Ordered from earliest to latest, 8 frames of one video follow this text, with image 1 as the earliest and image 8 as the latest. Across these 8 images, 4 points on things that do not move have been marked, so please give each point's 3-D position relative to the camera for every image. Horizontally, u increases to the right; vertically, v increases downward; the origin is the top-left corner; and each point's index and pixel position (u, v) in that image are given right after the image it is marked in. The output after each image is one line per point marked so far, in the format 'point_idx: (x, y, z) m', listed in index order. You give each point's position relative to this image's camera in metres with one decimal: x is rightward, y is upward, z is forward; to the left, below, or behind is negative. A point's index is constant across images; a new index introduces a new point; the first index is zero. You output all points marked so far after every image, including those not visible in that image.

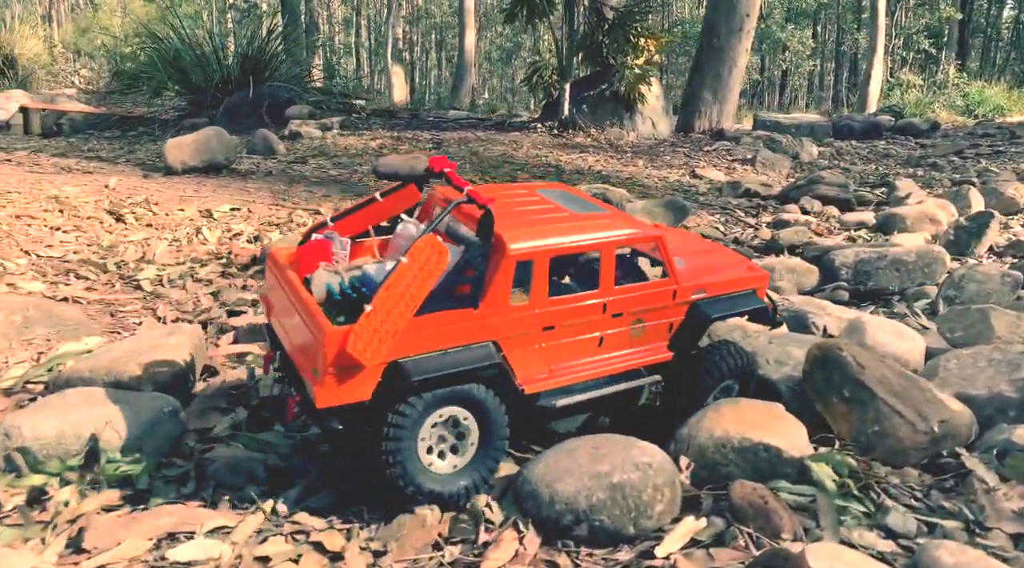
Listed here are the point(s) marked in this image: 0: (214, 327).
0: (-2.3, -0.3, +6.0) m
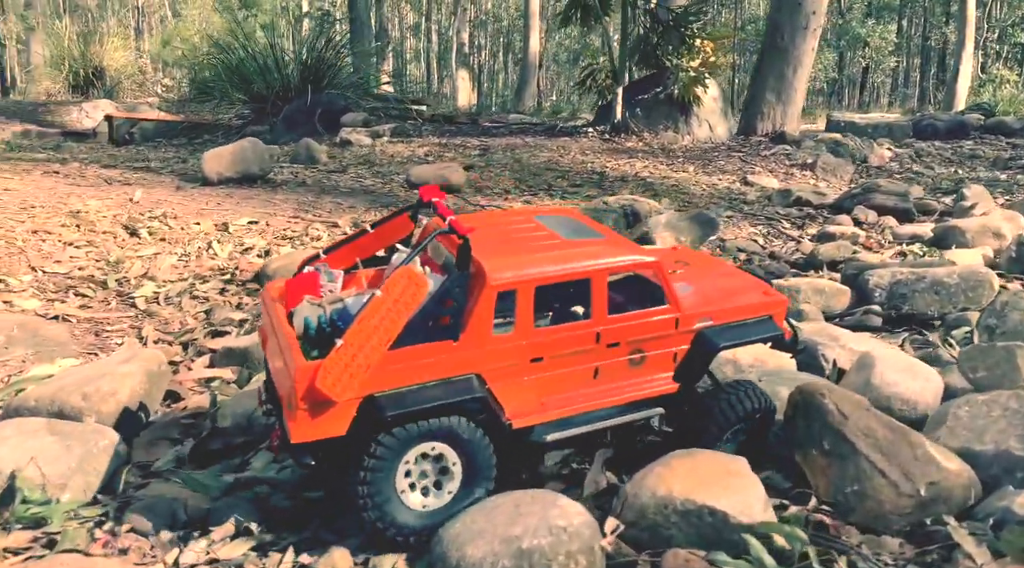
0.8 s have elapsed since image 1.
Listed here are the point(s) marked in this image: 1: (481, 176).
0: (-2.5, -0.5, +6.0) m
1: (-0.6, +2.0, +14.7) m
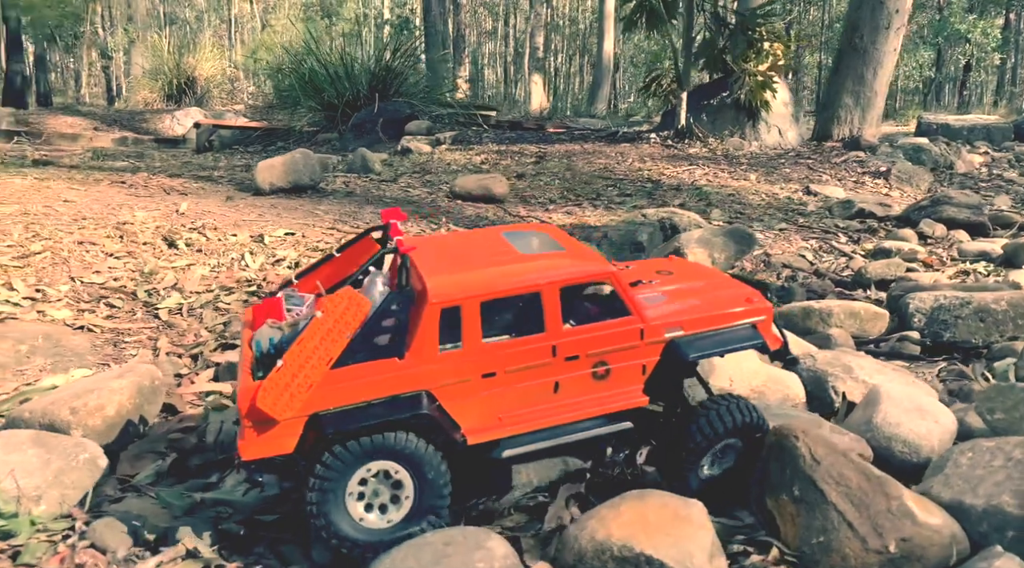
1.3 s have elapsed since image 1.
0: (-2.5, -0.6, +6.2) m
1: (+0.4, +1.8, +14.7) m
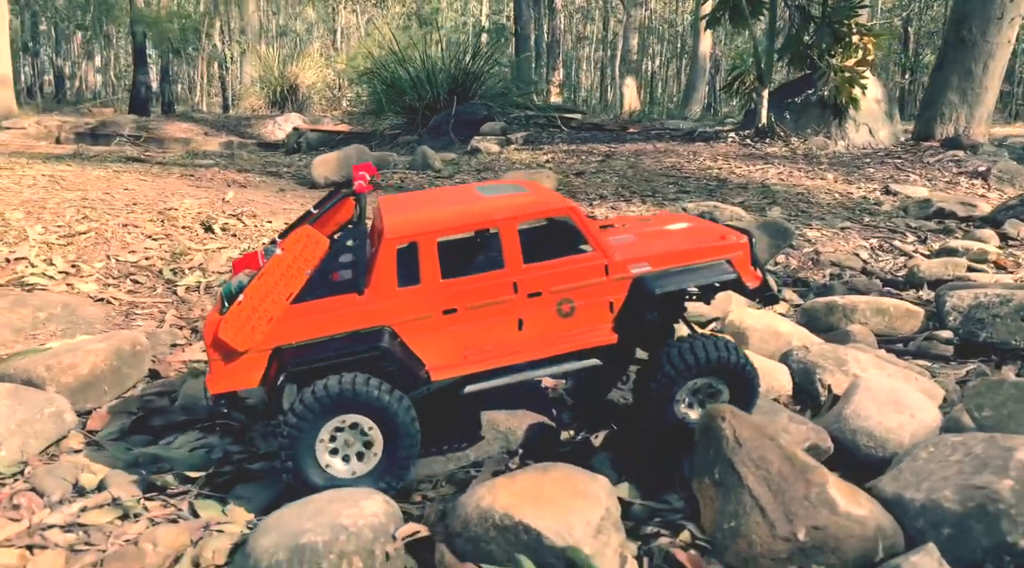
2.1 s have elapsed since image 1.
0: (-2.6, -0.4, +6.5) m
1: (+1.4, +1.9, +14.5) m
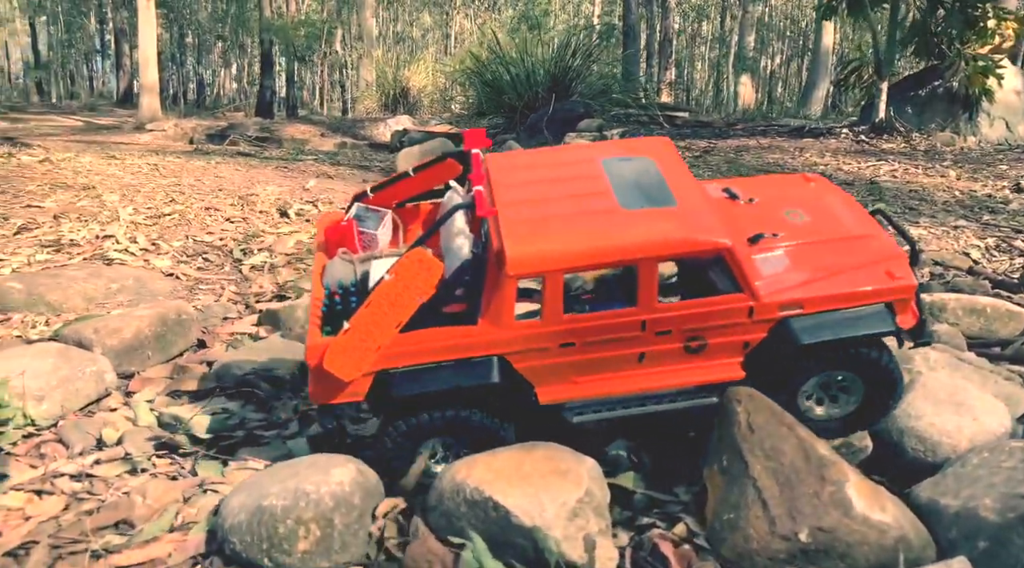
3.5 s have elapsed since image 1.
0: (-2.2, -0.2, +6.6) m
1: (+3.0, +1.9, +14.0) m
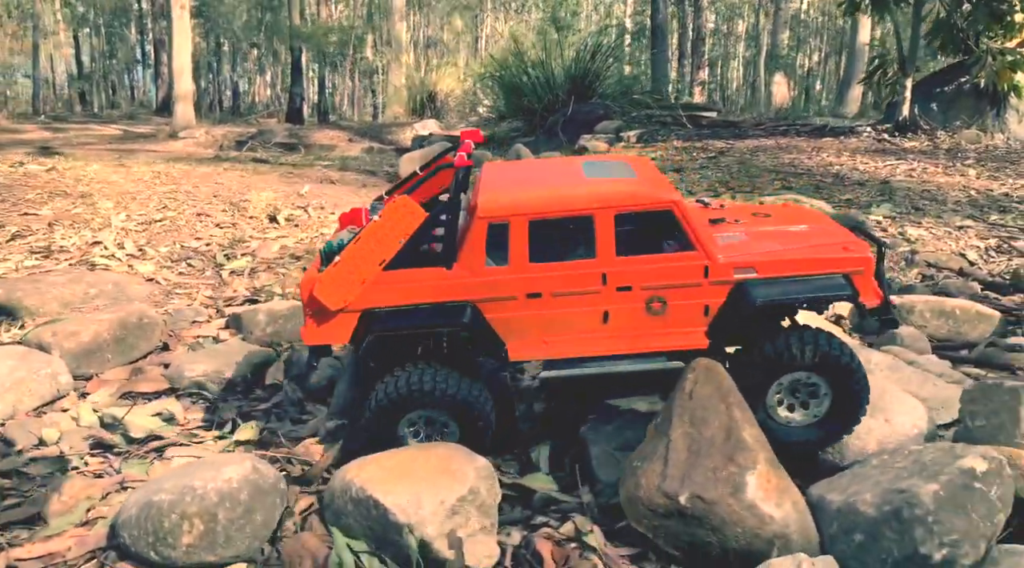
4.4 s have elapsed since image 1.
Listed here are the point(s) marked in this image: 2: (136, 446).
0: (-2.5, -0.2, +6.8) m
1: (+3.0, +1.9, +14.0) m
2: (-2.1, -0.9, +4.4) m
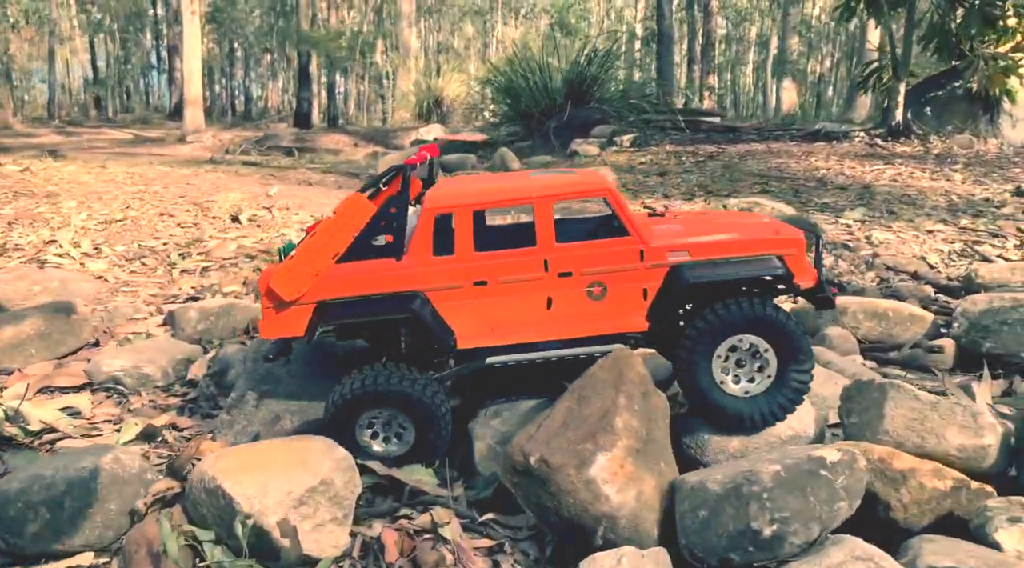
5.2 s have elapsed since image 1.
0: (-3.1, -0.2, +6.9) m
1: (+2.6, +1.8, +13.9) m
2: (-2.7, -0.9, +4.5) m
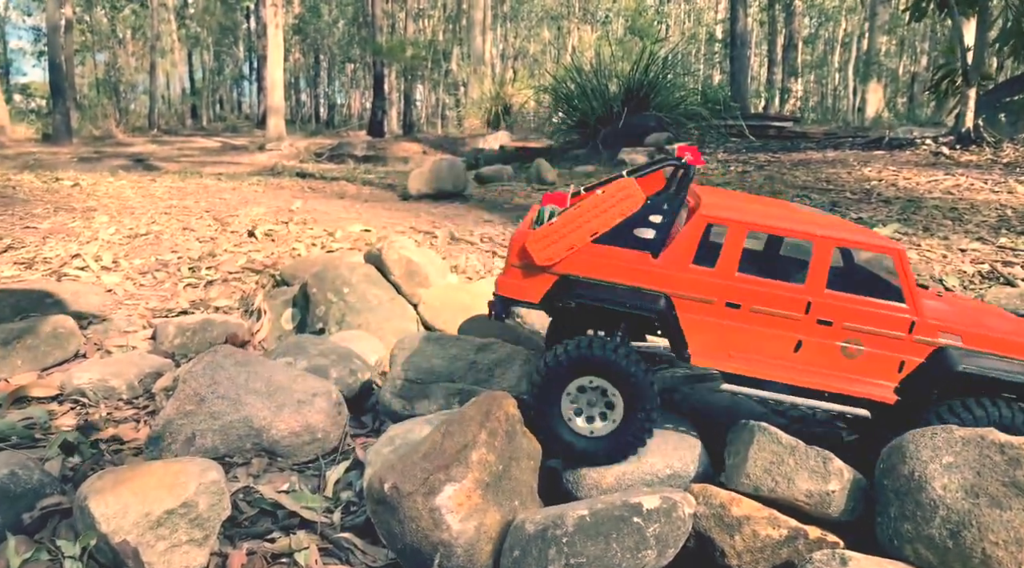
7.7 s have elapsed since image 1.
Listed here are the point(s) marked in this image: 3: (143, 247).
0: (-3.4, -0.4, +7.3) m
1: (+3.1, +1.5, +13.7) m
2: (-3.3, -1.0, +4.9) m
3: (-4.5, +0.4, +9.5) m
